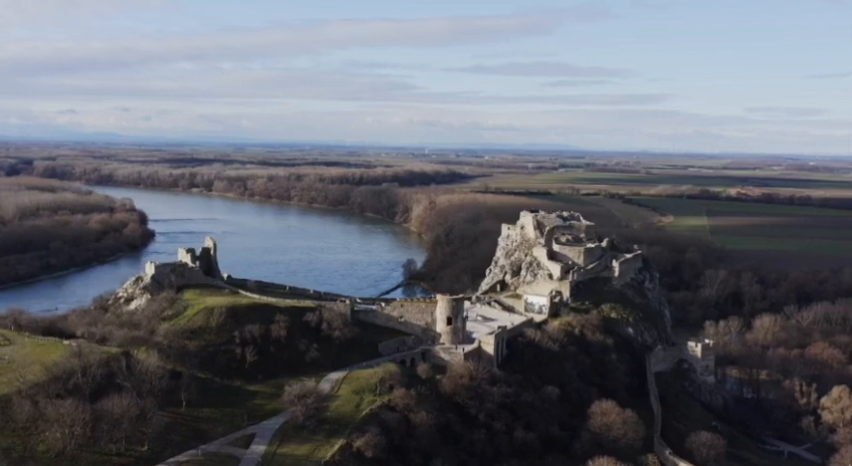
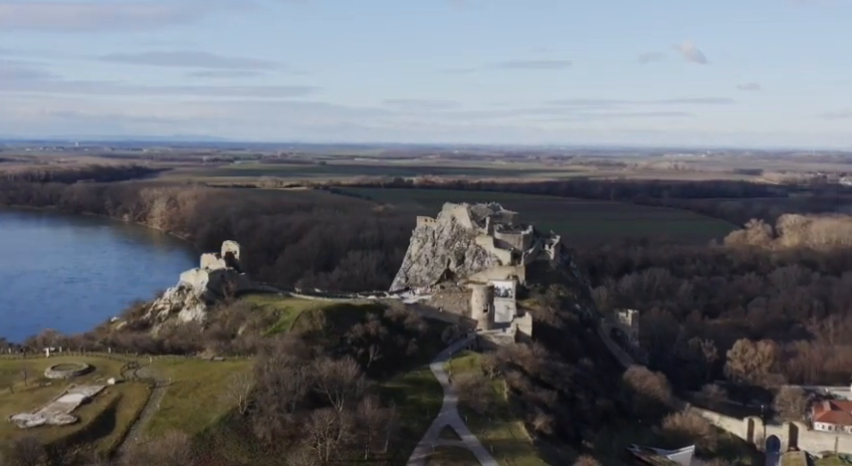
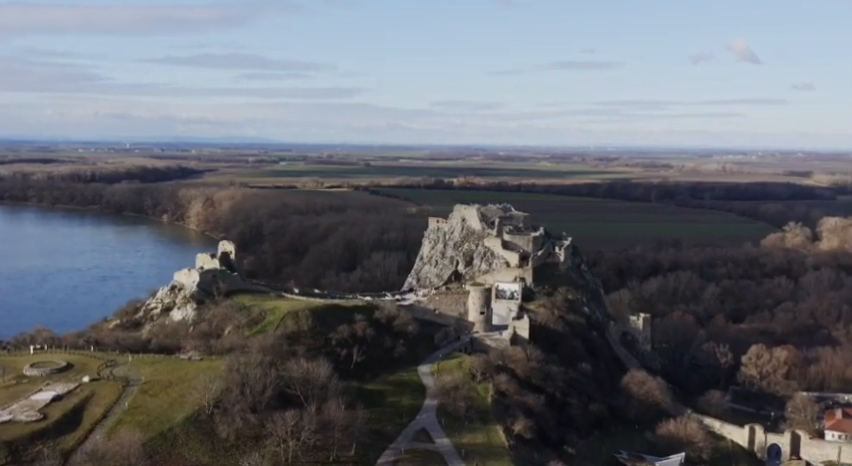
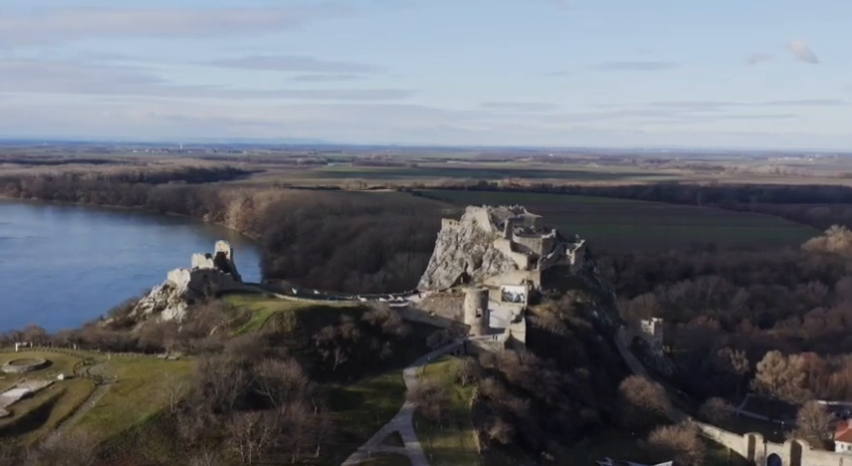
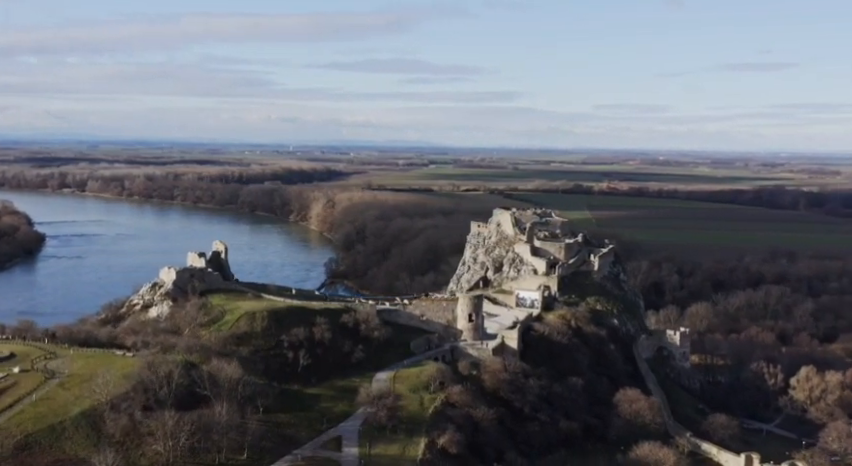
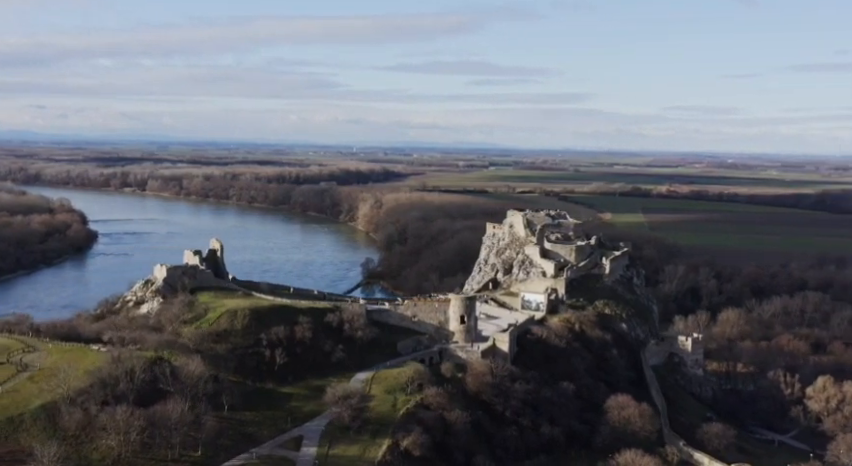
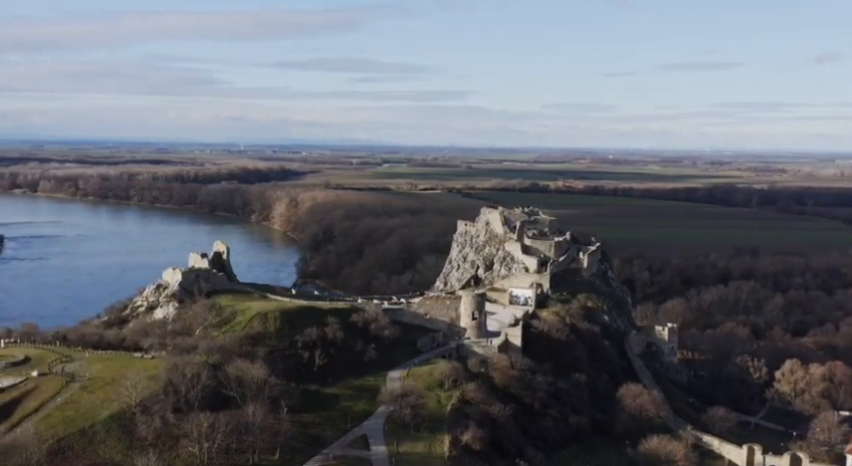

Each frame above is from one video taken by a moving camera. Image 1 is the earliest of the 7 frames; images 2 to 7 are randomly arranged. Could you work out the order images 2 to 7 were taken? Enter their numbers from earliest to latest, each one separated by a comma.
6, 5, 7, 4, 3, 2
